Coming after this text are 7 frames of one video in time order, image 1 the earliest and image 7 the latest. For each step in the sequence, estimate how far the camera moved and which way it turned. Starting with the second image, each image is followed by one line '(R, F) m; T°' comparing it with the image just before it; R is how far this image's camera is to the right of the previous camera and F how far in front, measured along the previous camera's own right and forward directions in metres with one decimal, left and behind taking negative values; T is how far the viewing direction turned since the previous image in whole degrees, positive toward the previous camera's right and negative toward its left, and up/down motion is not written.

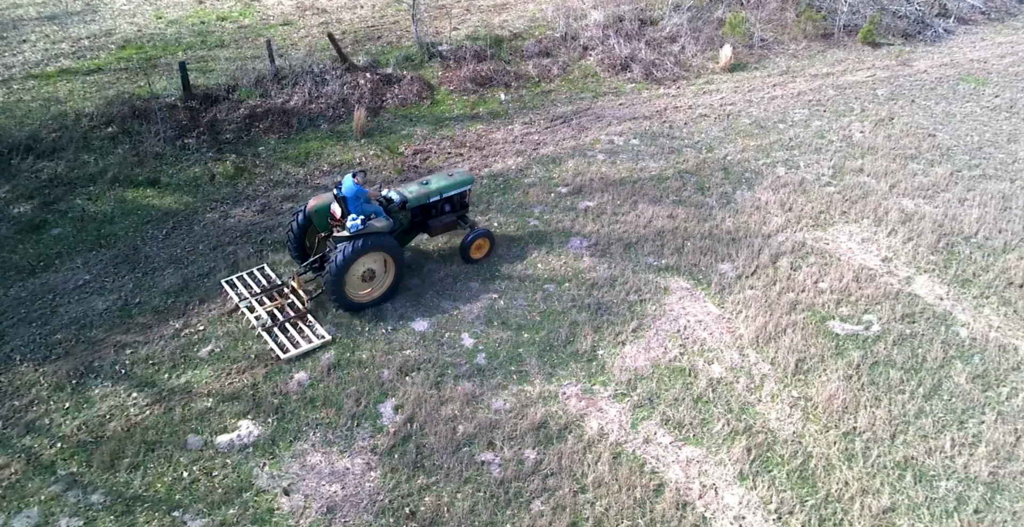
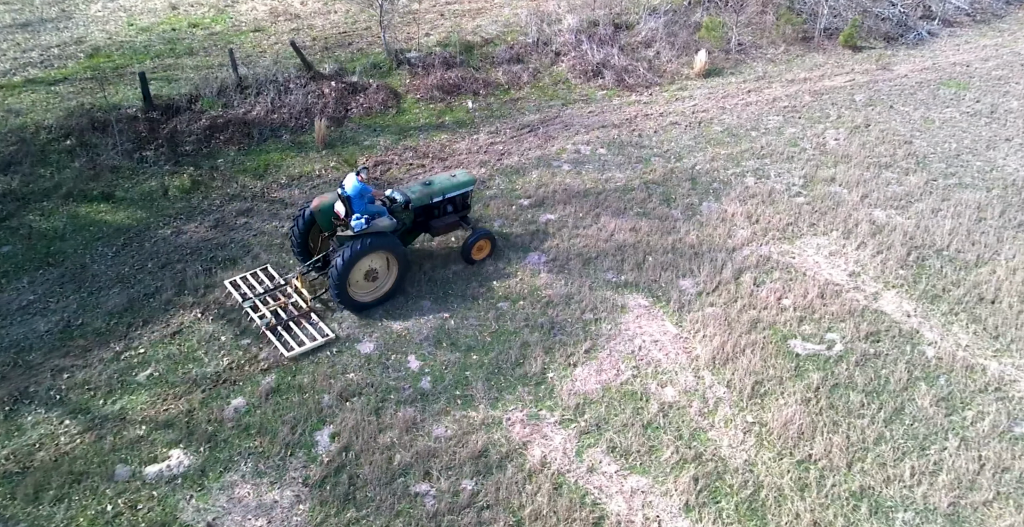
(+0.5, +0.2) m; 0°
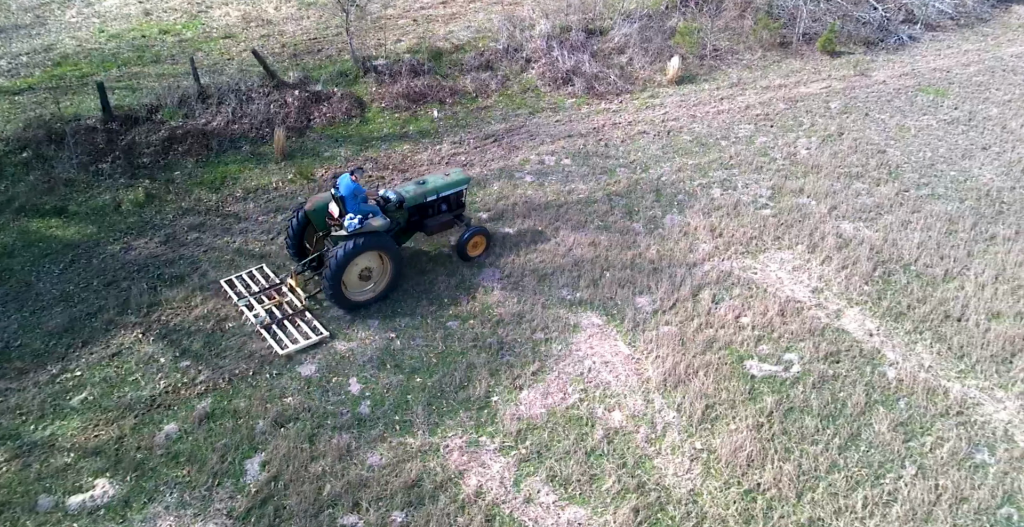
(+0.5, +0.2) m; 0°
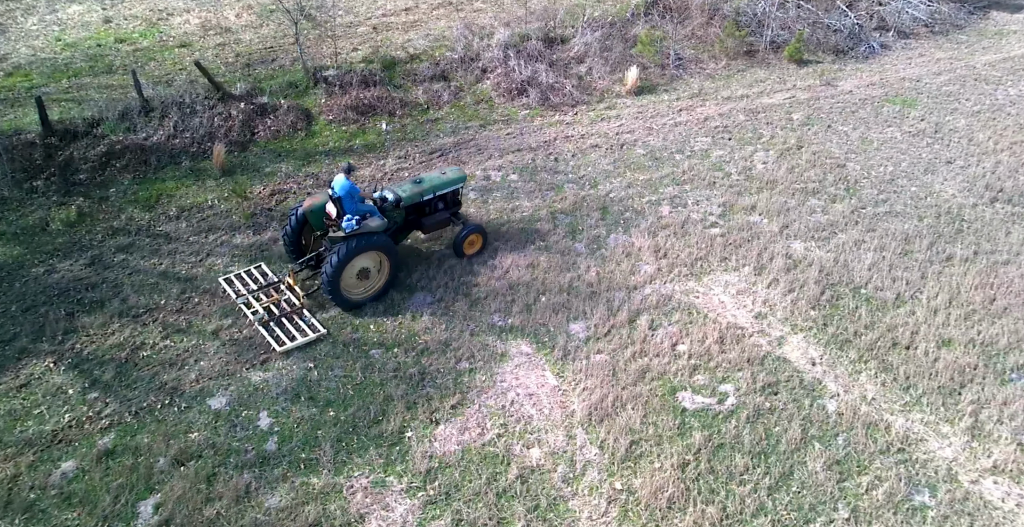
(+0.7, +0.3) m; 0°
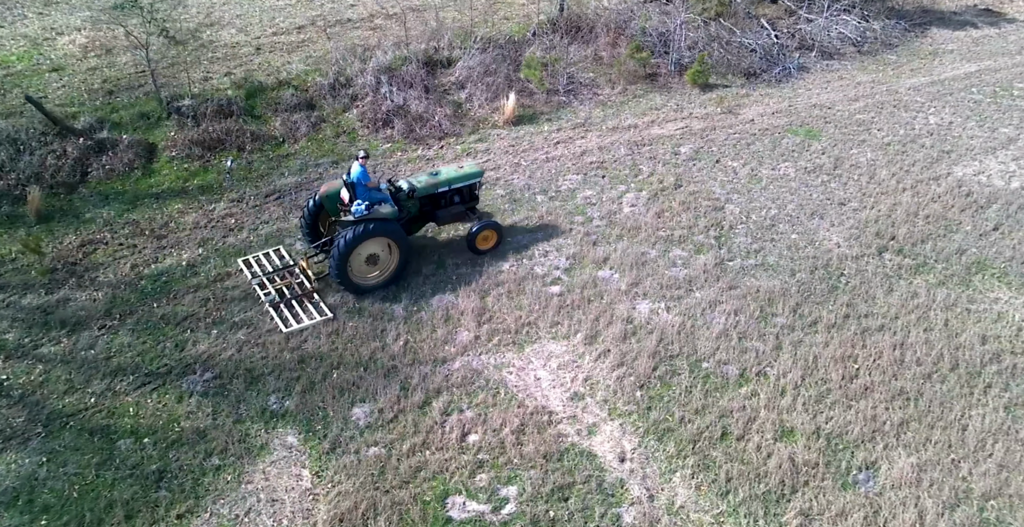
(+1.9, +0.9) m; -1°
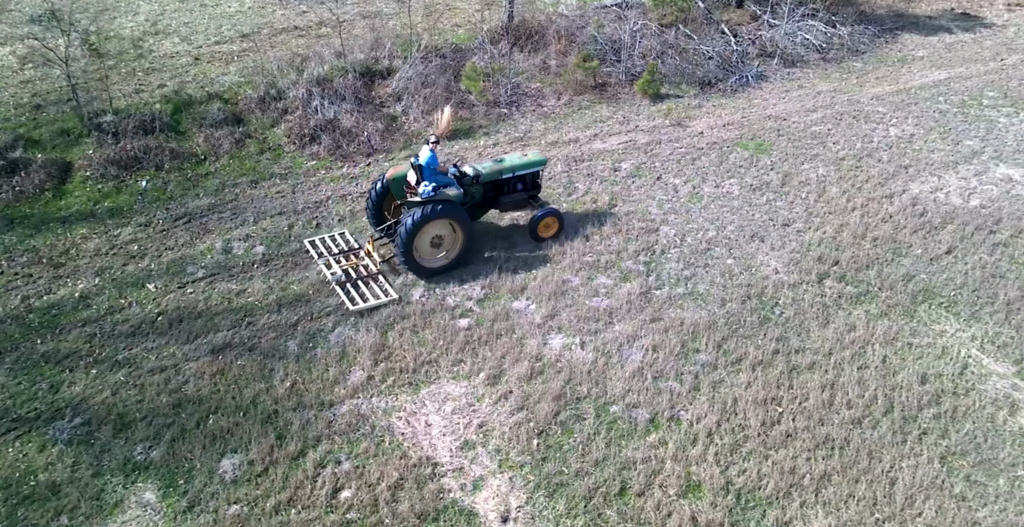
(+0.9, +0.5) m; -1°
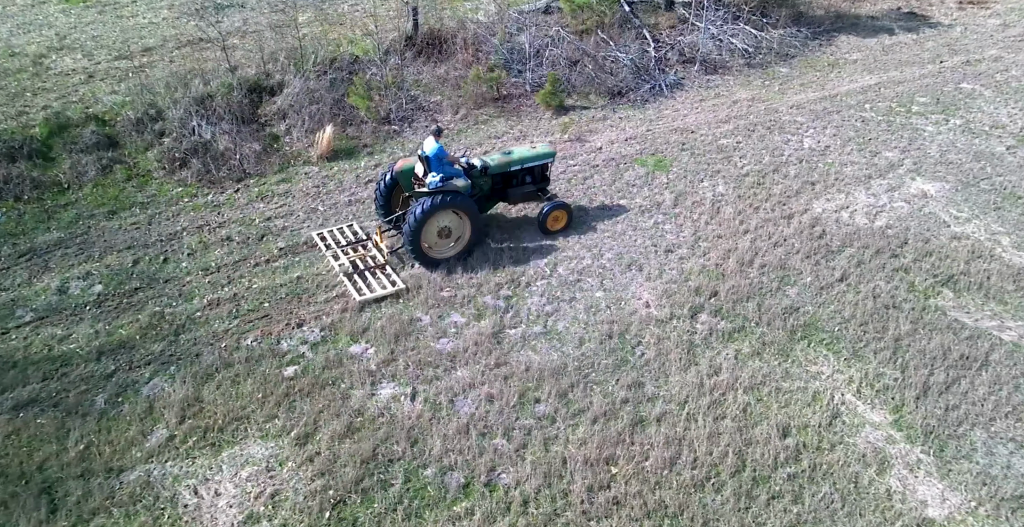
(+1.5, +0.6) m; -1°
